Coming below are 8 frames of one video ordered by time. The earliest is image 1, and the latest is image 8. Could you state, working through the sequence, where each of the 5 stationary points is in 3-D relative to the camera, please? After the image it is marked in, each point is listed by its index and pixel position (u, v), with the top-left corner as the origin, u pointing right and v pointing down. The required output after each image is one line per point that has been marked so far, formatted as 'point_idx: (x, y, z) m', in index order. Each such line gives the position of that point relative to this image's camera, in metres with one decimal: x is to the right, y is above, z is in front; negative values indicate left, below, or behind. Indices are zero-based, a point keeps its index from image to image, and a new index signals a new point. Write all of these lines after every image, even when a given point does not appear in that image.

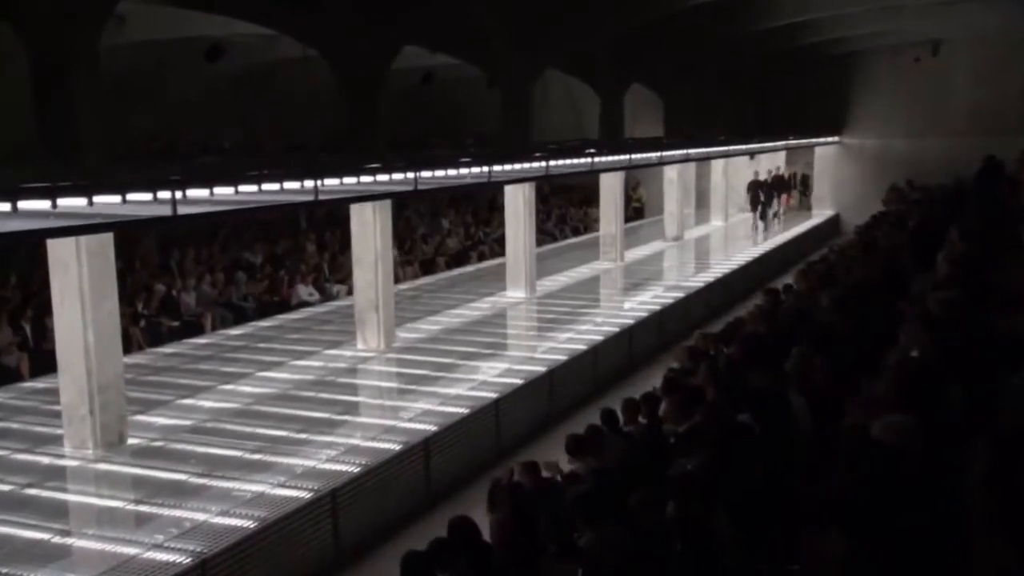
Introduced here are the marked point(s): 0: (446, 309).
0: (-0.8, -0.3, +14.4) m
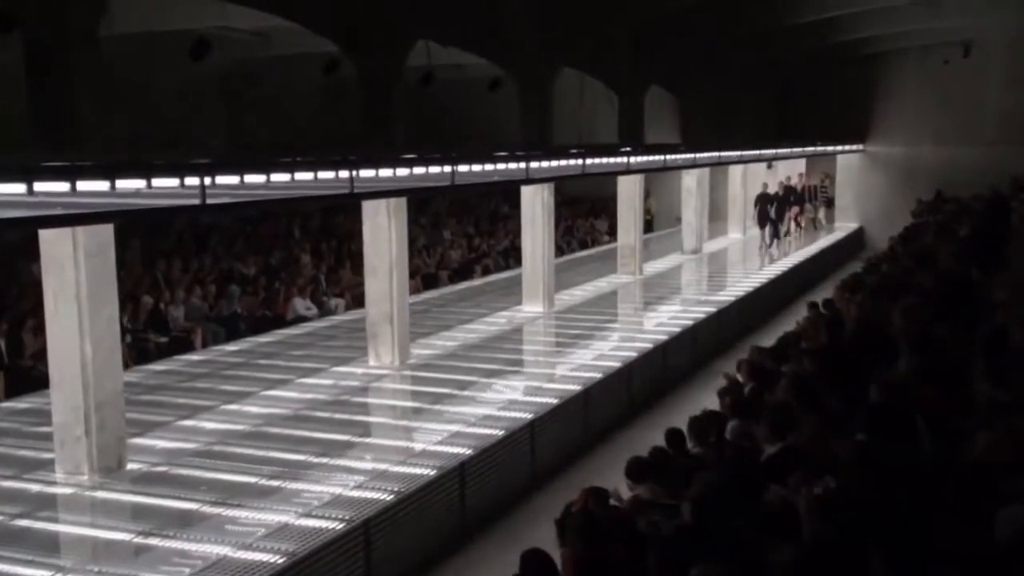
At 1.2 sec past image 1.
0: (-0.6, -0.5, +13.5) m
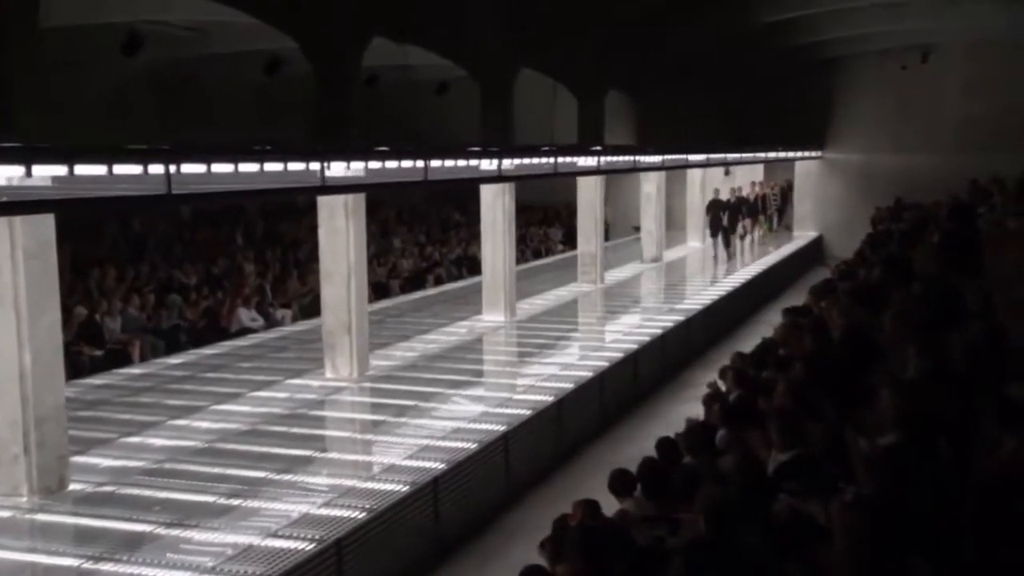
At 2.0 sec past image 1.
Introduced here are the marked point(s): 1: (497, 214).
0: (-1.1, -0.6, +12.9) m
1: (-0.2, +0.9, +13.0) m
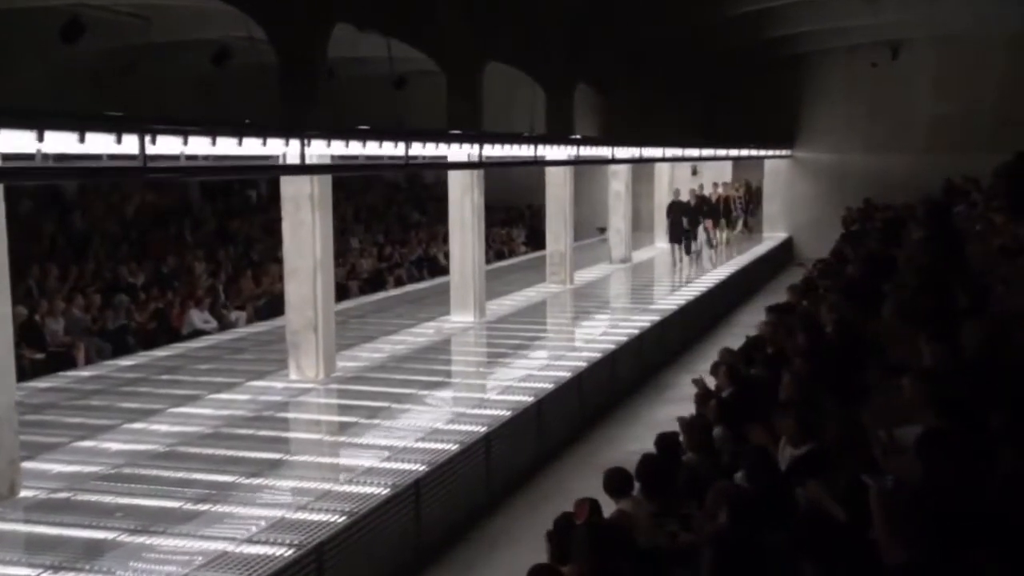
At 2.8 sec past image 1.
0: (-1.5, -0.6, +12.3) m
1: (-0.5, +0.9, +12.6) m
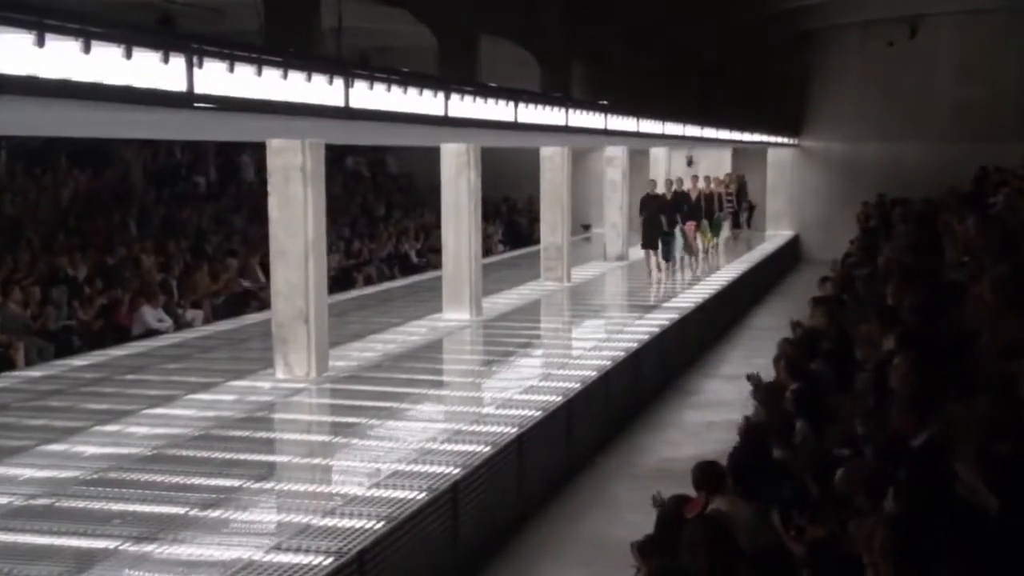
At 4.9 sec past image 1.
0: (-1.4, -0.5, +11.0) m
1: (-0.5, +1.0, +11.4) m
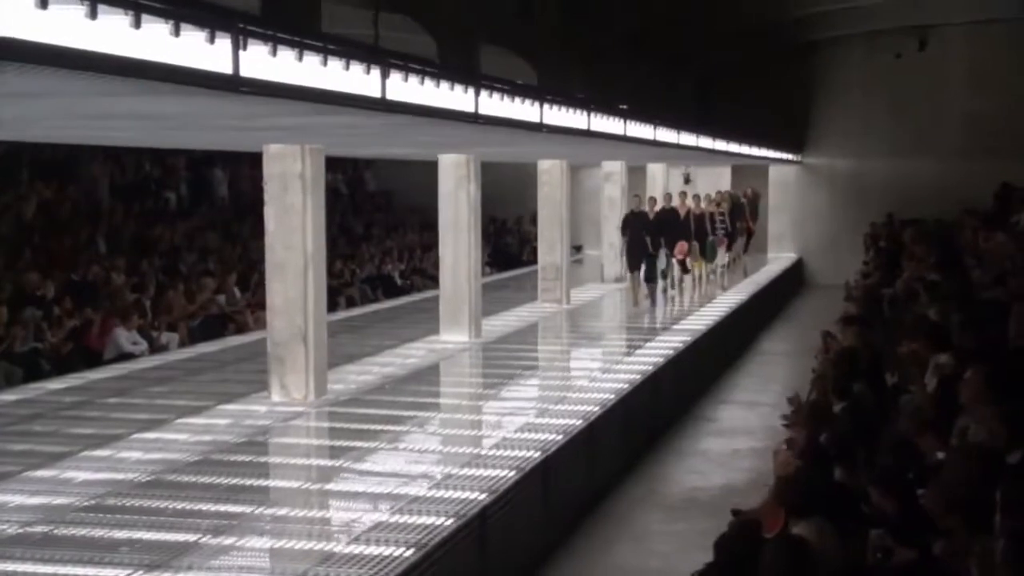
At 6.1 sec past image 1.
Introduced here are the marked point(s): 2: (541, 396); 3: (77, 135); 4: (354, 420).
0: (-1.4, -0.7, +10.4) m
1: (-0.5, +0.8, +10.8) m
2: (+0.2, -0.9, +9.4) m
3: (-3.1, +1.1, +7.7) m
4: (-1.3, -1.1, +8.6) m
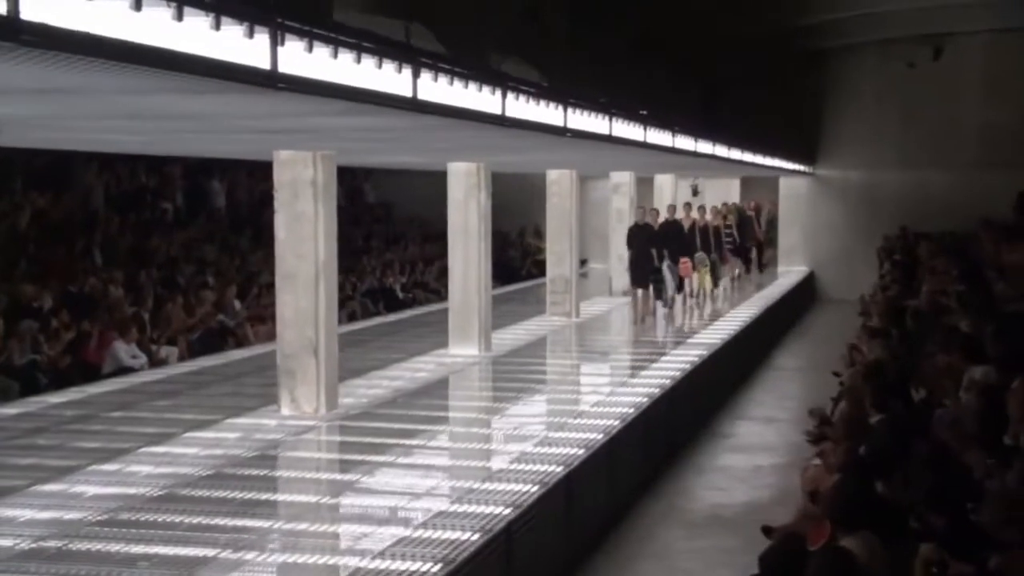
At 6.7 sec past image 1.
0: (-1.3, -0.8, +10.1) m
1: (-0.4, +0.6, +10.6) m
2: (+0.3, -1.0, +9.2) m
3: (-2.9, +1.0, +7.4) m
4: (-1.1, -1.1, +8.3) m
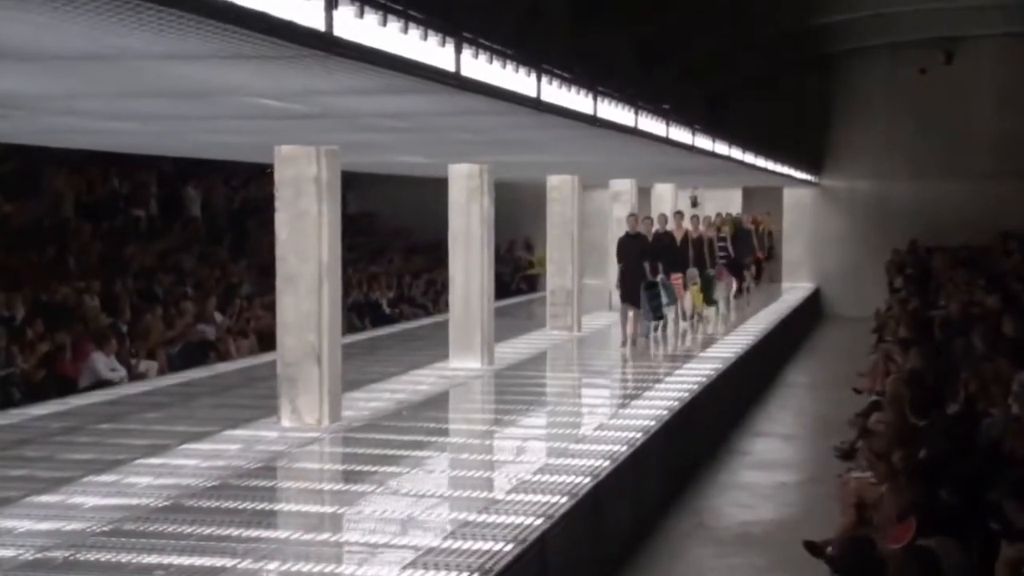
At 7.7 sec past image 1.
0: (-1.2, -0.9, +9.6) m
1: (-0.4, +0.6, +10.2) m
2: (+0.4, -1.1, +8.7) m
3: (-2.8, +1.0, +6.8) m
4: (-1.0, -1.1, +7.8) m
